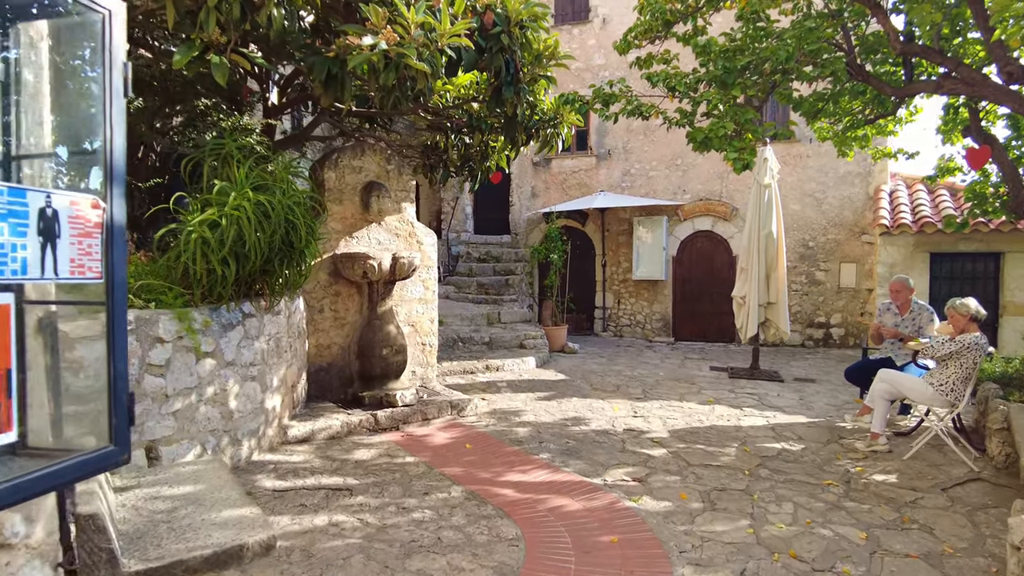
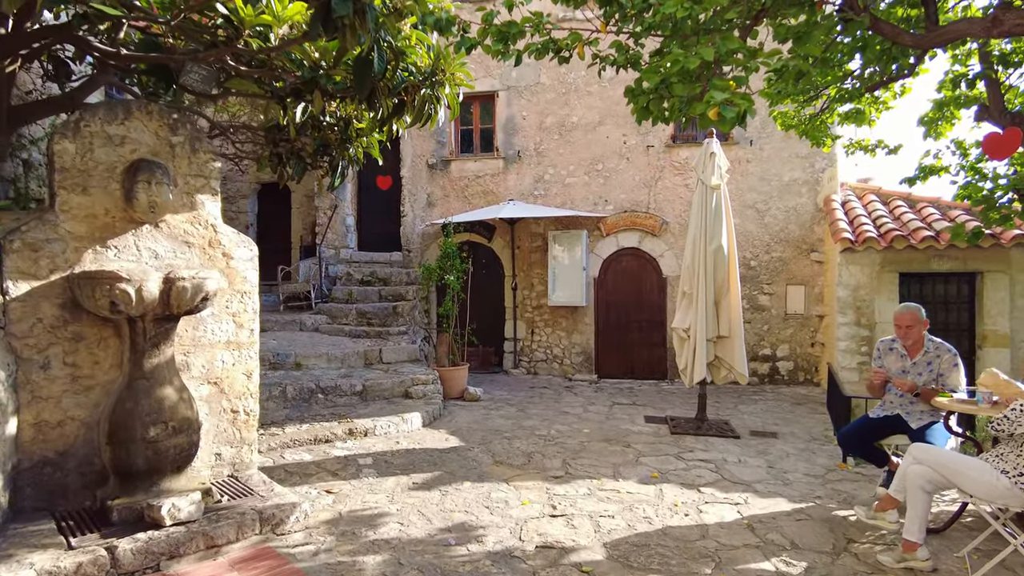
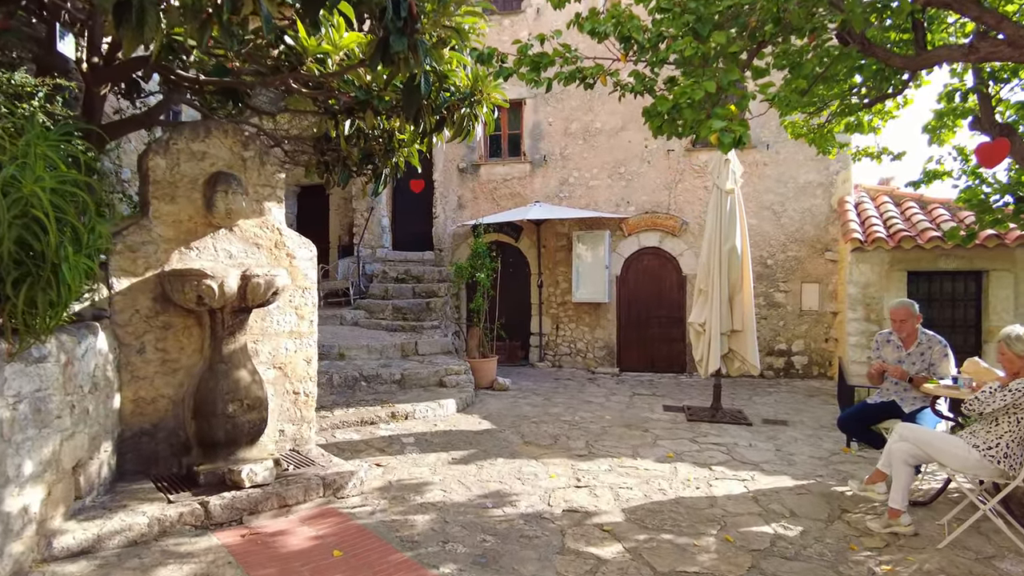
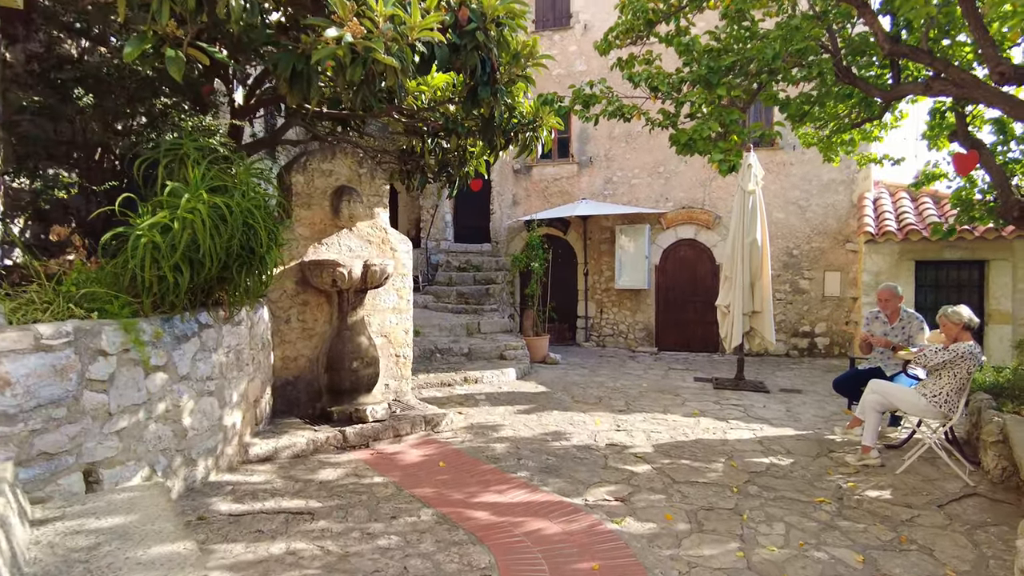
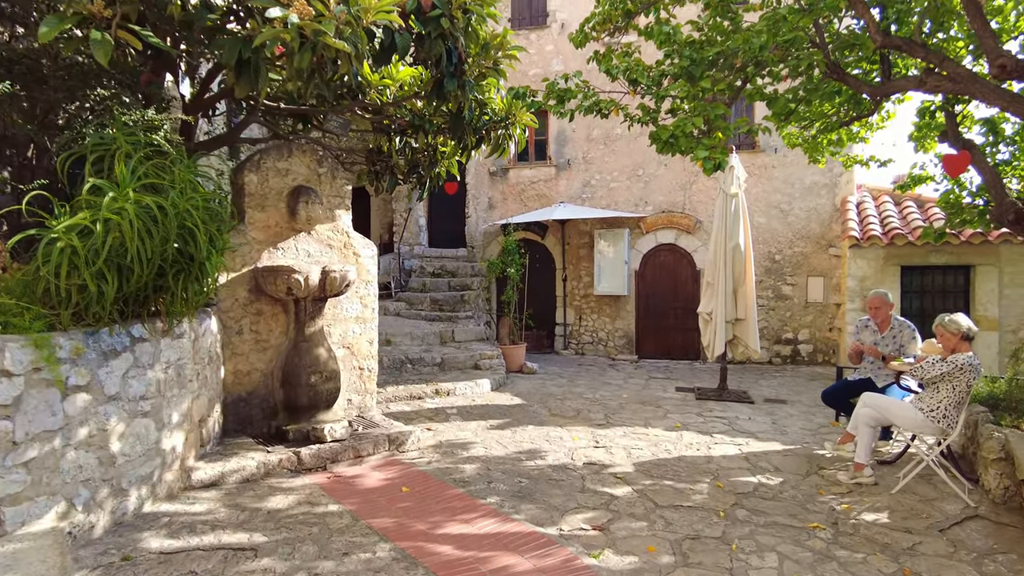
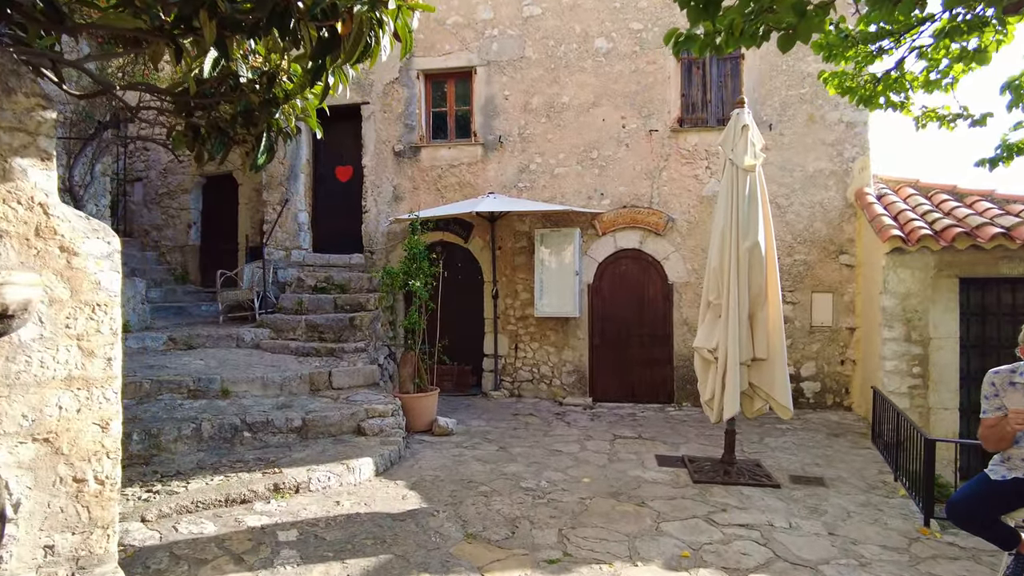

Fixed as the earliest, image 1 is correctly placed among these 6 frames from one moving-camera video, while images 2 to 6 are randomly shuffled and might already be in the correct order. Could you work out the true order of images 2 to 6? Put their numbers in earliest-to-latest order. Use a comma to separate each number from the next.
4, 5, 3, 2, 6
